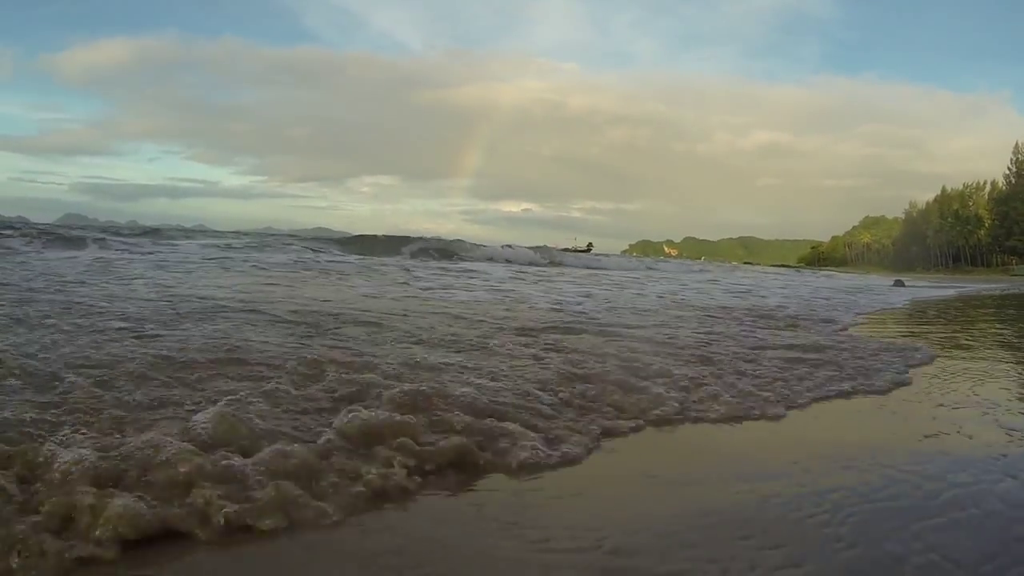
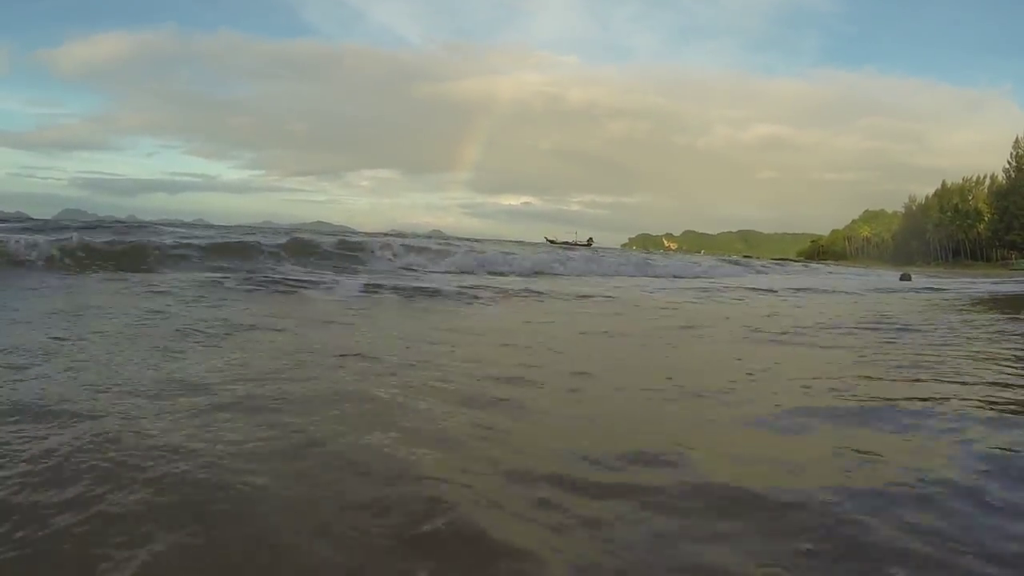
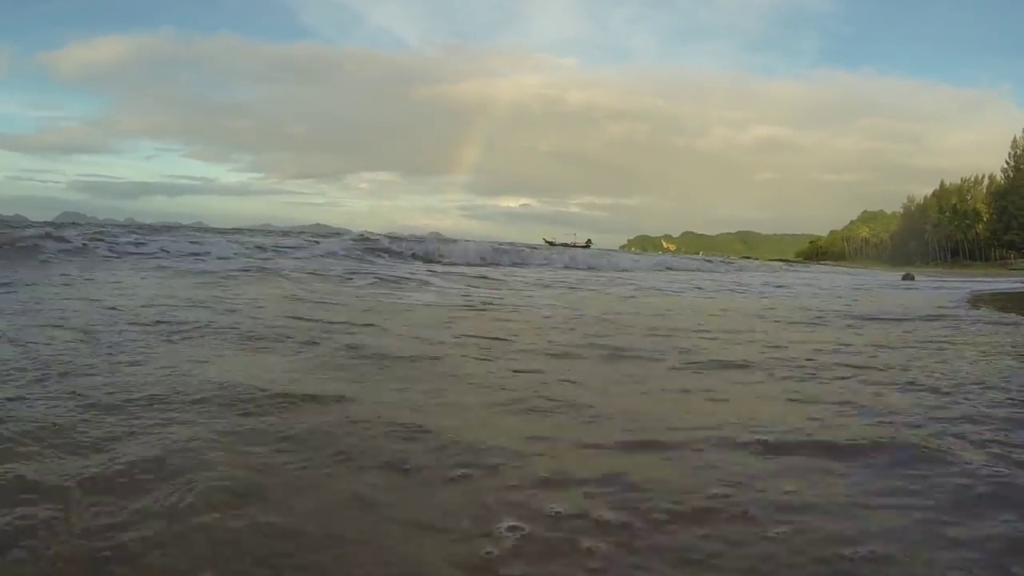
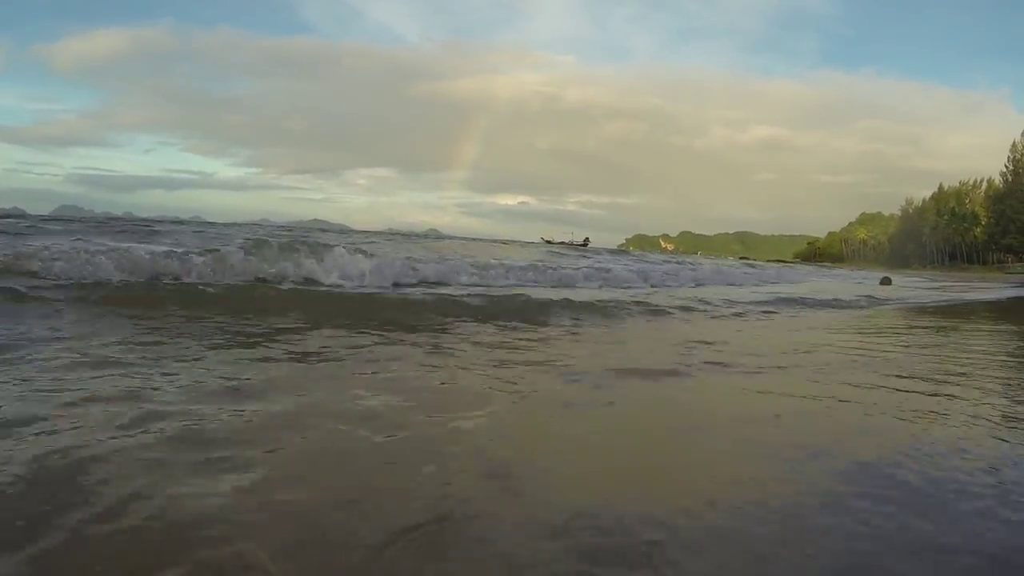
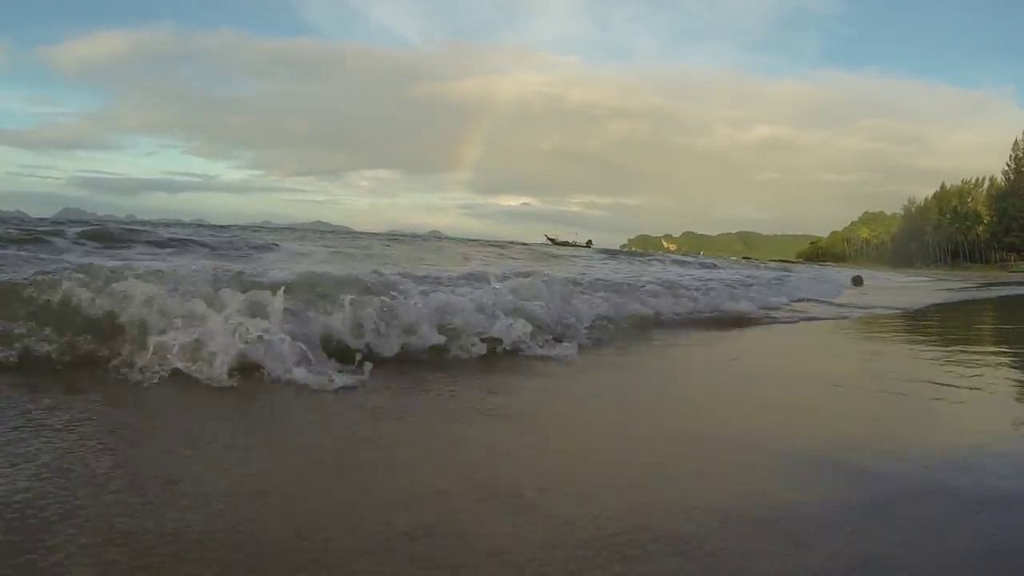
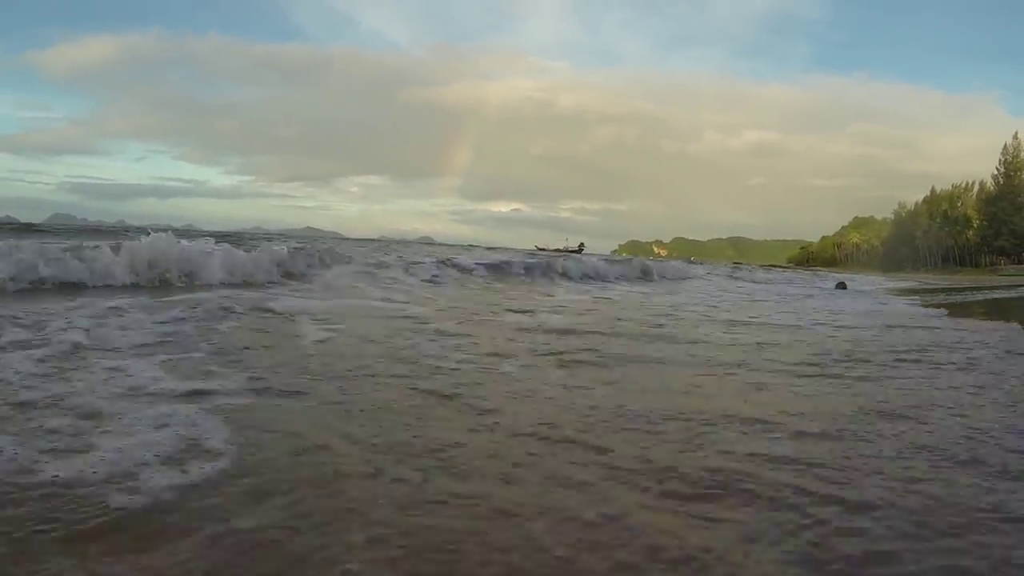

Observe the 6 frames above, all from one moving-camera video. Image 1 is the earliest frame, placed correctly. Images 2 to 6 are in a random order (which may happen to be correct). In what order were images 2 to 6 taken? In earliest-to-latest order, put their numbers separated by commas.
3, 2, 4, 5, 6
